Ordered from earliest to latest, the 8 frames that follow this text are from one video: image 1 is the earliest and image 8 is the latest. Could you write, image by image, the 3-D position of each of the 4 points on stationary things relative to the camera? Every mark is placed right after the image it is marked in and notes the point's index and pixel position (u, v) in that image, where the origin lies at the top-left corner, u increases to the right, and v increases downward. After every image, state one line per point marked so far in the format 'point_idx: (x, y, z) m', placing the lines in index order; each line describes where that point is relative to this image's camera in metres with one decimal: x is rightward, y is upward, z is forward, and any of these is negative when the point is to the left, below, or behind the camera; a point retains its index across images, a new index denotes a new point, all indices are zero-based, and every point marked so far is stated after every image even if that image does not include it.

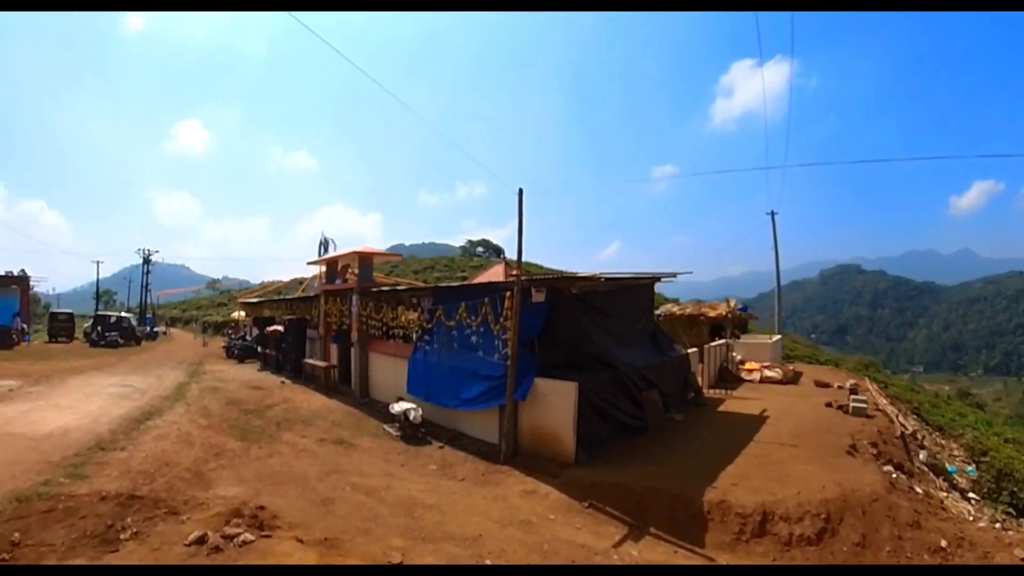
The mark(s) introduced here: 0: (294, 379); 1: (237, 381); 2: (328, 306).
0: (-9.1, -3.8, +15.7) m
1: (-10.4, -3.5, +13.9) m
2: (-6.9, -1.0, +15.4) m
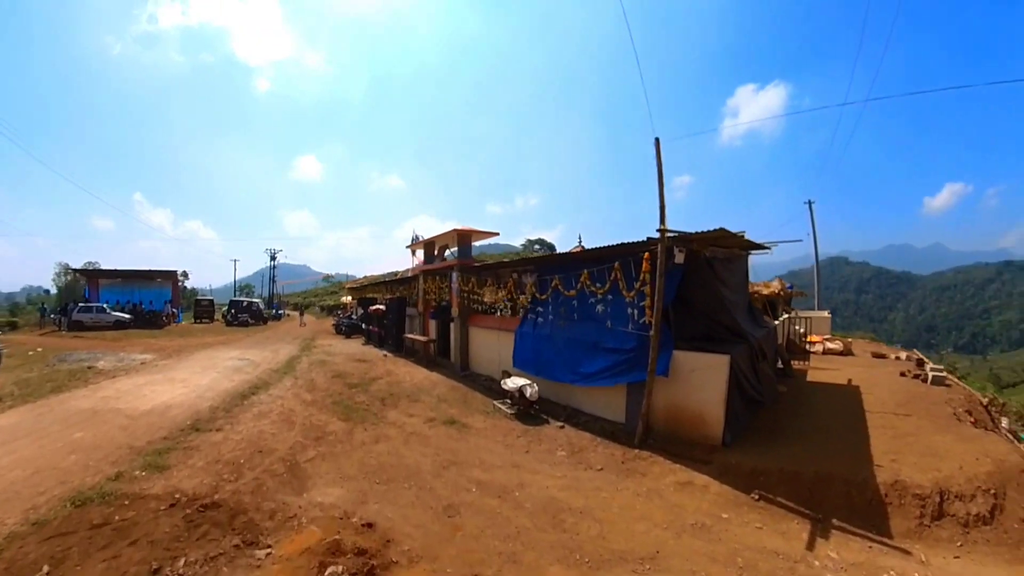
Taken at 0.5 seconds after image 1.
0: (-5.1, -2.7, +16.0) m
1: (-6.7, -2.6, +14.5) m
2: (-3.2, +0.2, +15.1) m
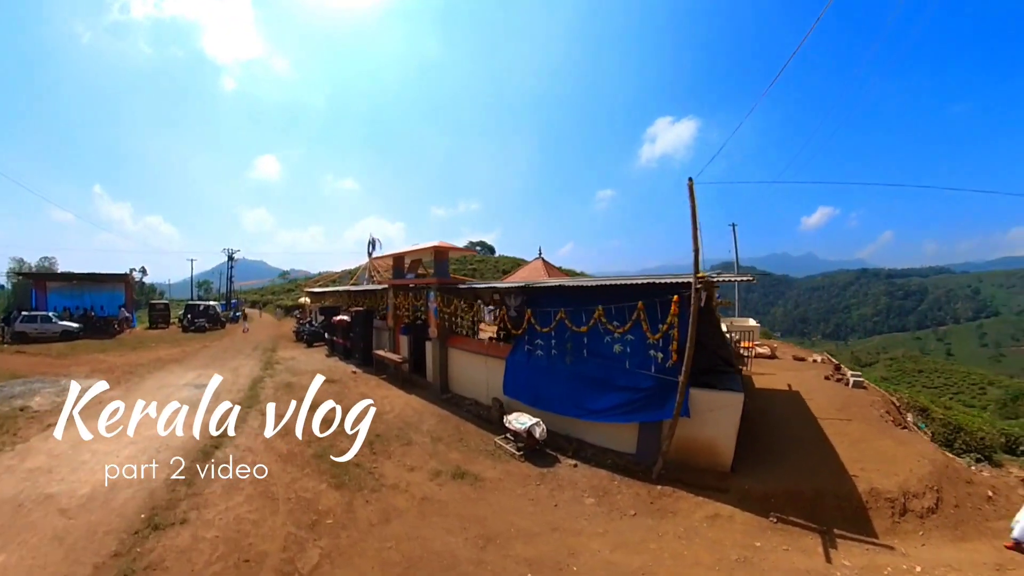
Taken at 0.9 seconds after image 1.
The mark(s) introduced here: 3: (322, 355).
0: (-6.0, -3.1, +15.1) m
1: (-7.4, -3.1, +13.5) m
2: (-4.0, -0.2, +14.3) m
3: (-10.0, -3.4, +18.9) m
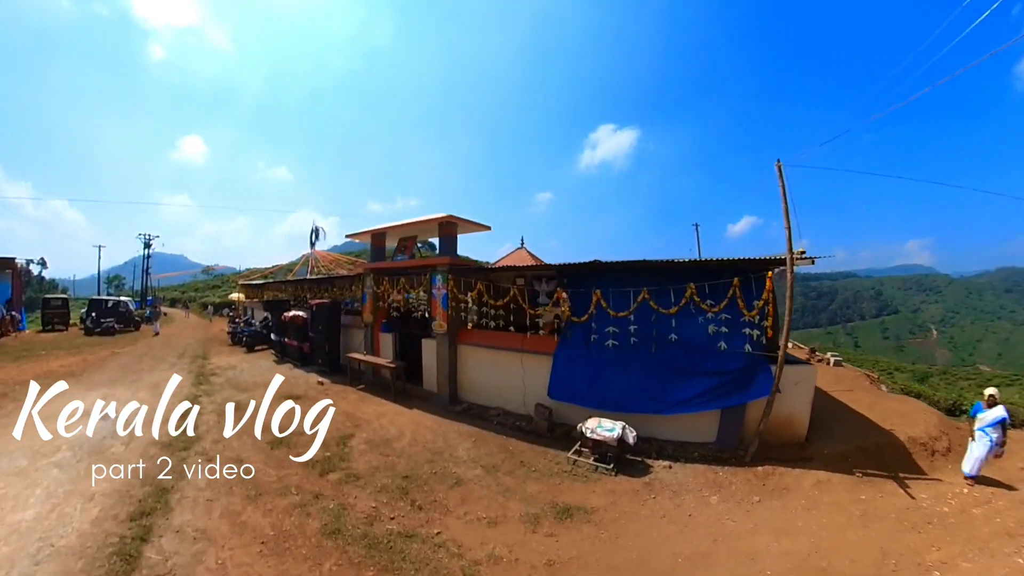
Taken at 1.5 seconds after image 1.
0: (-6.1, -2.9, +12.7) m
1: (-7.4, -2.9, +10.9) m
2: (-4.1, 0.0, +12.1) m
3: (-10.6, -3.1, +16.0) m
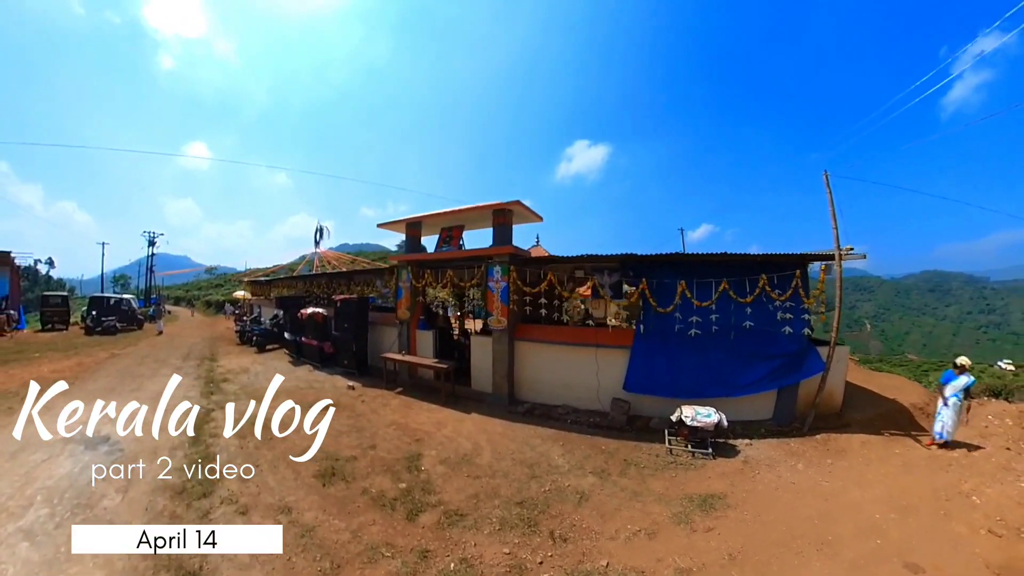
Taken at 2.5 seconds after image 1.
0: (-4.6, -2.7, +11.3) m
1: (-5.9, -2.7, +9.6) m
2: (-2.6, +0.2, +10.8) m
3: (-9.1, -2.9, +14.6) m
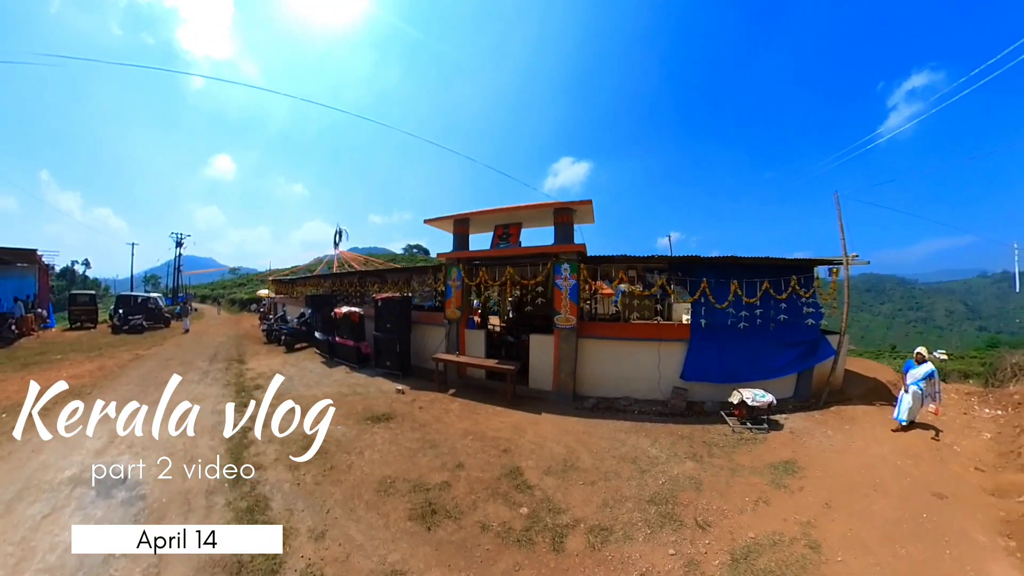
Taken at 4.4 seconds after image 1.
0: (-3.0, -2.6, +10.4) m
1: (-4.3, -2.6, +8.7) m
2: (-1.0, +0.3, +9.8) m
3: (-7.4, -2.8, +13.9) m
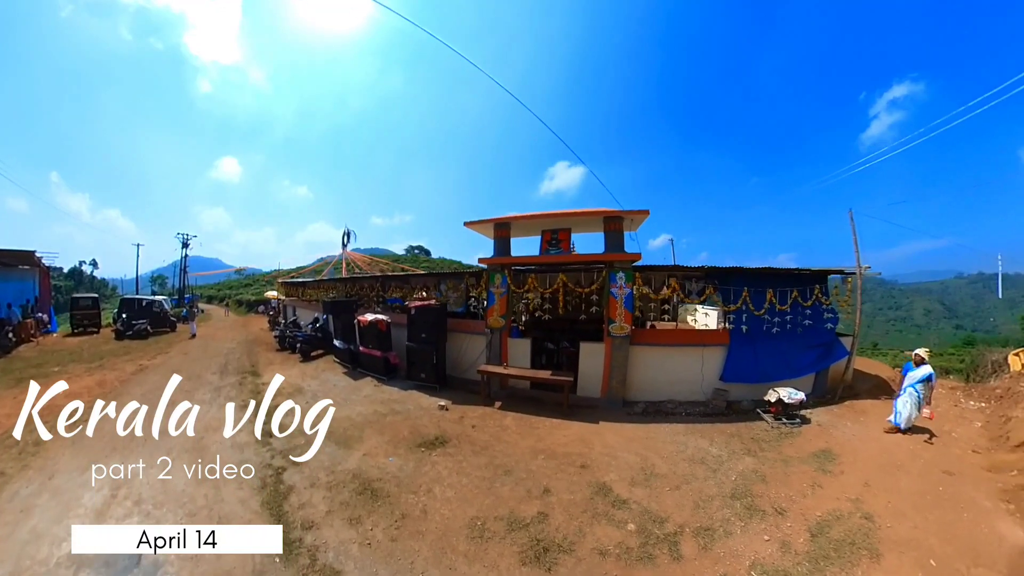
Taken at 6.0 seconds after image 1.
0: (-1.9, -2.8, +9.7) m
1: (-3.2, -2.7, +8.0) m
2: (+0.2, +0.1, +9.1) m
3: (-6.2, -3.0, +13.2) m
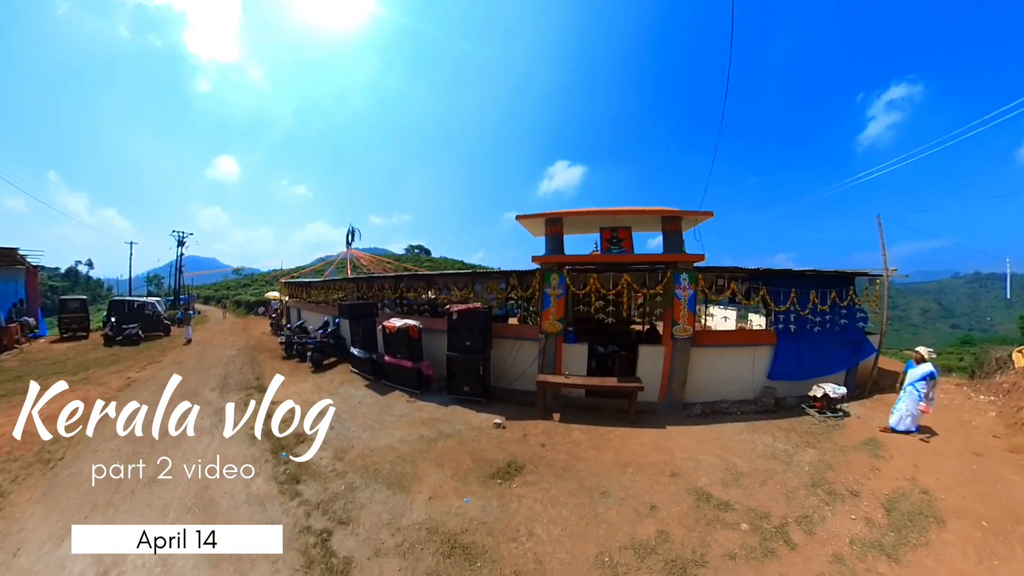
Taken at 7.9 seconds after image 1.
0: (-0.6, -2.8, +8.8) m
1: (-1.9, -2.8, +7.1) m
2: (+1.5, +0.1, +8.2) m
3: (-4.9, -3.0, +12.3) m
